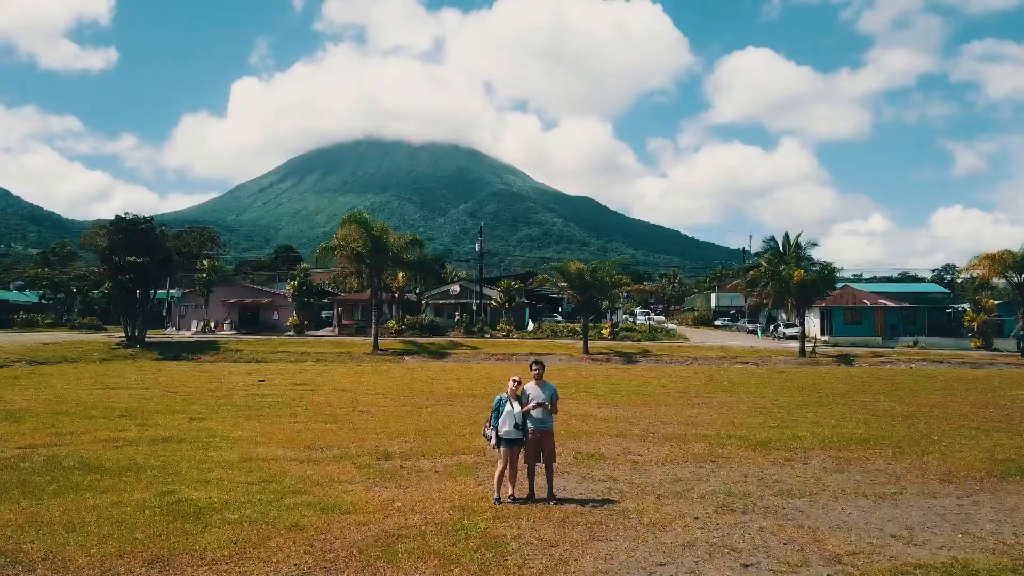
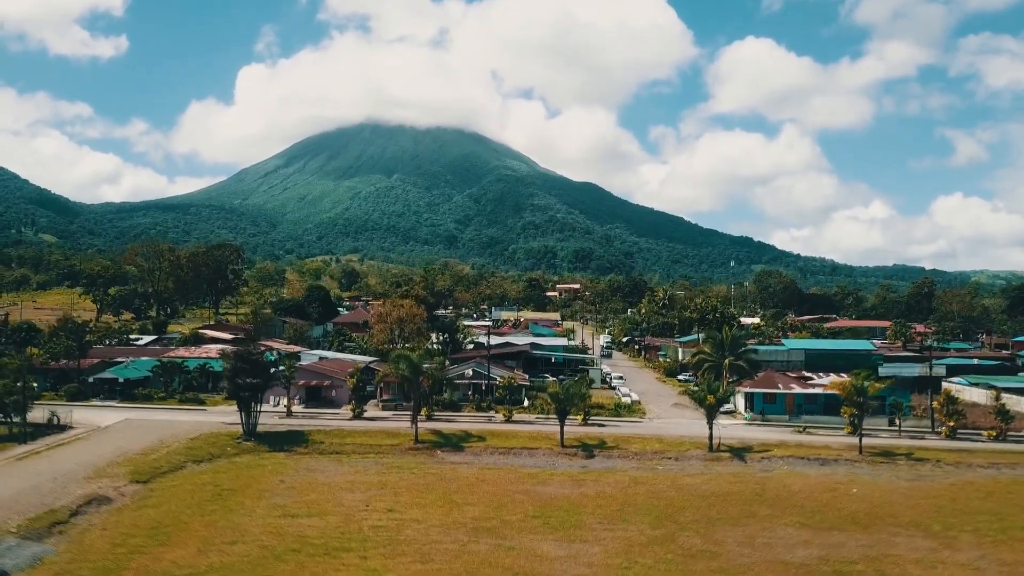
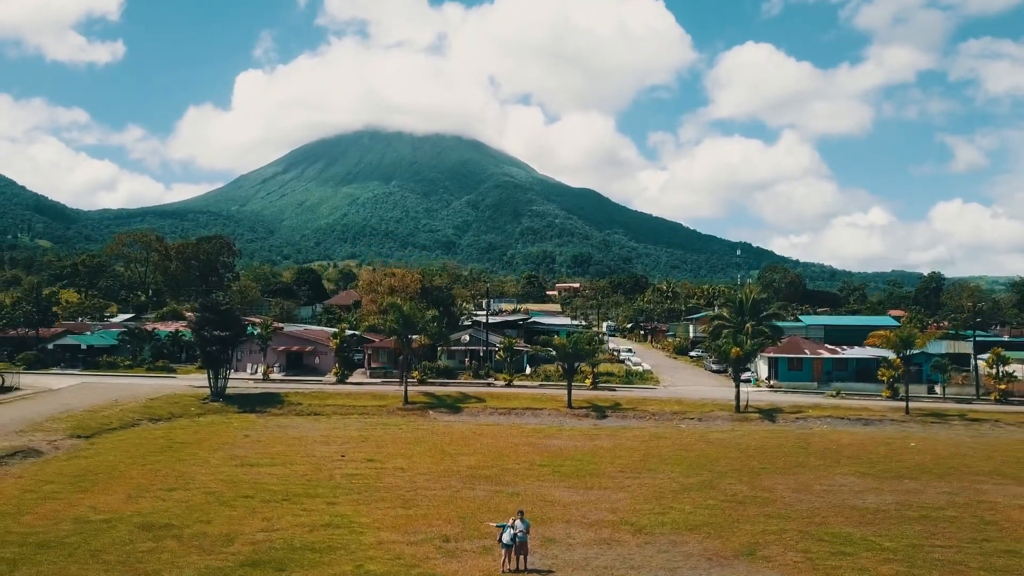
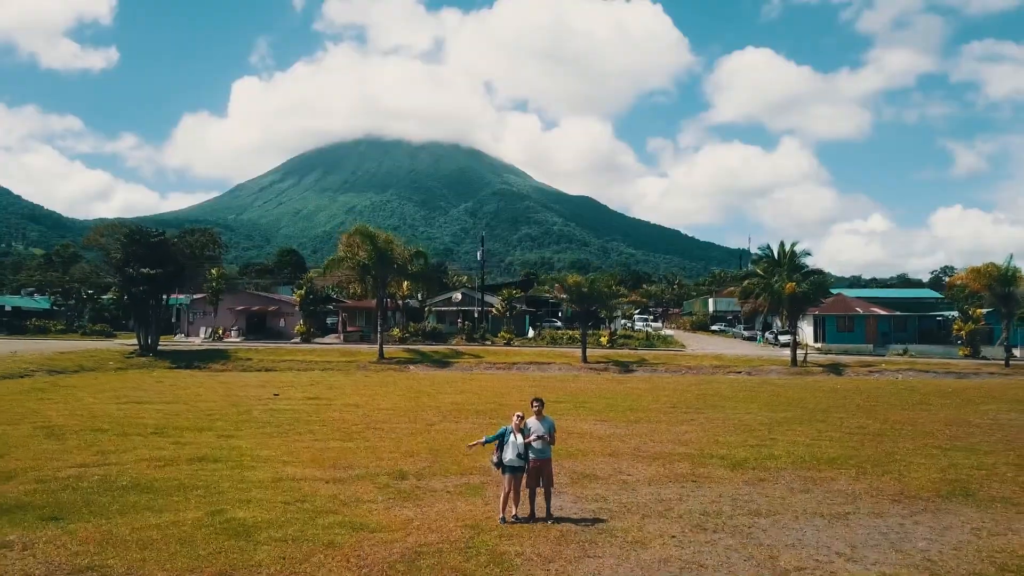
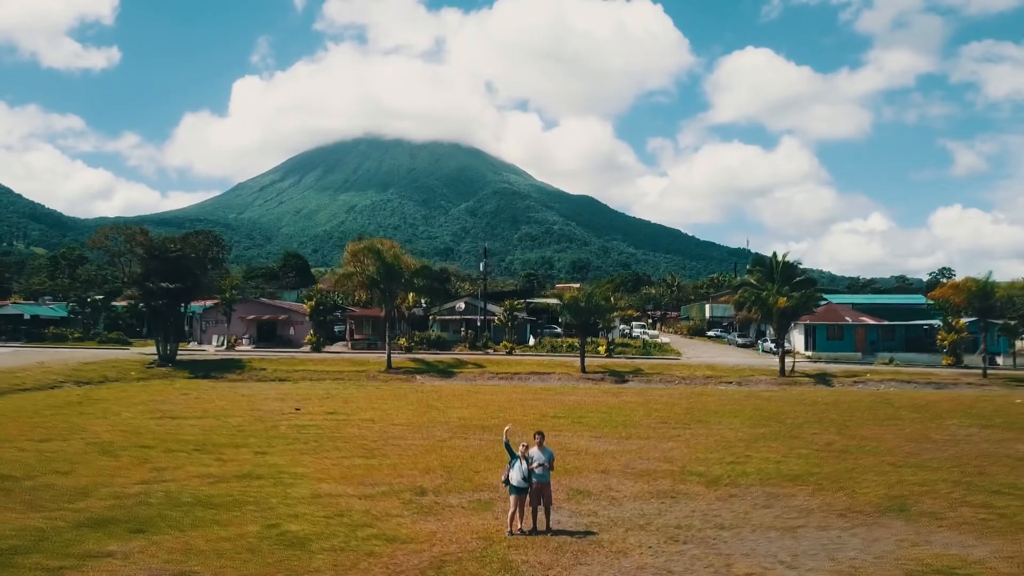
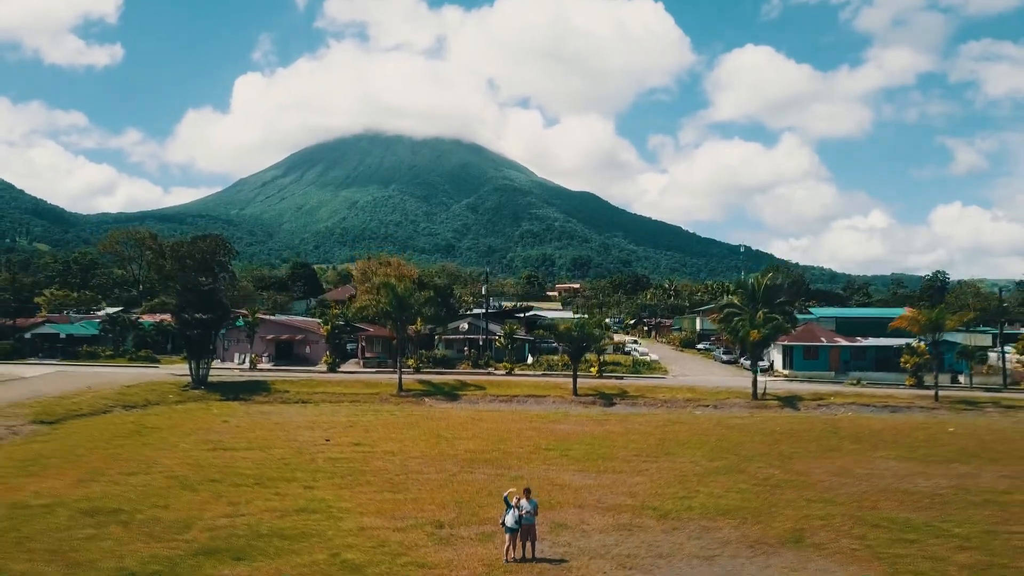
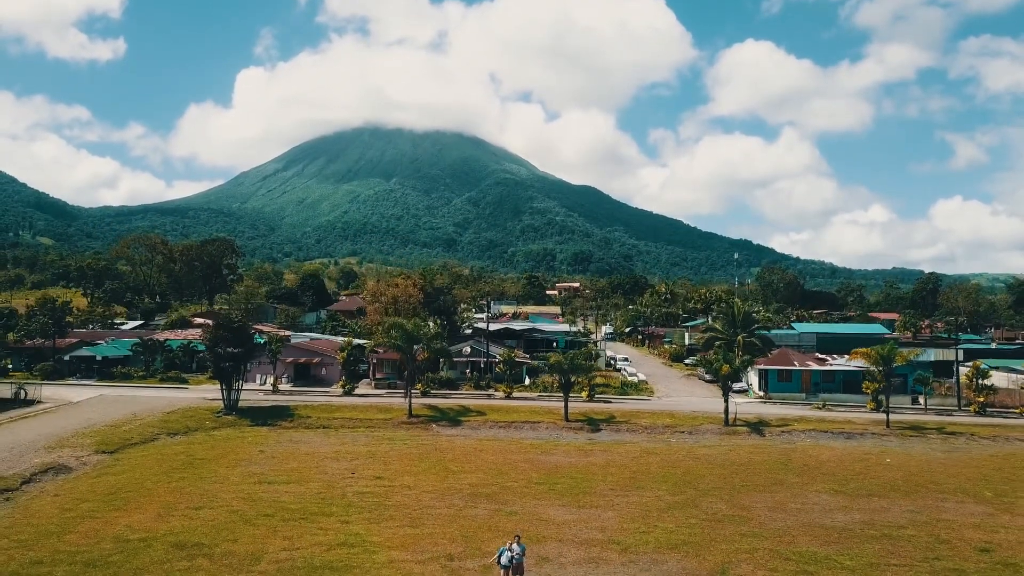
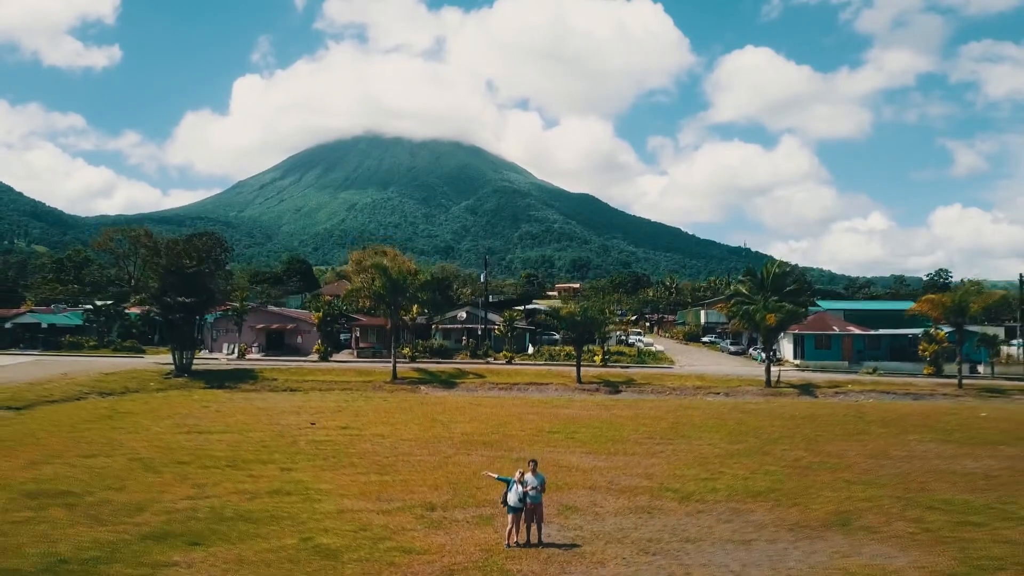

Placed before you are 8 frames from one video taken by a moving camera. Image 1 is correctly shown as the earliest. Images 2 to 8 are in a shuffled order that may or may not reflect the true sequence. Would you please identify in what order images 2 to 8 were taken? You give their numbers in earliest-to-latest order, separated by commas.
4, 5, 8, 6, 3, 7, 2
